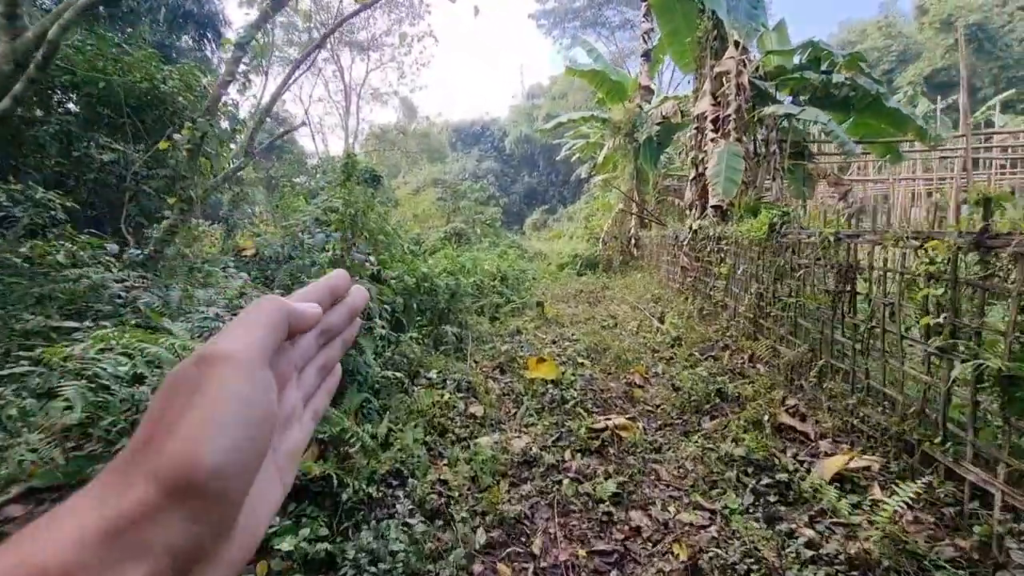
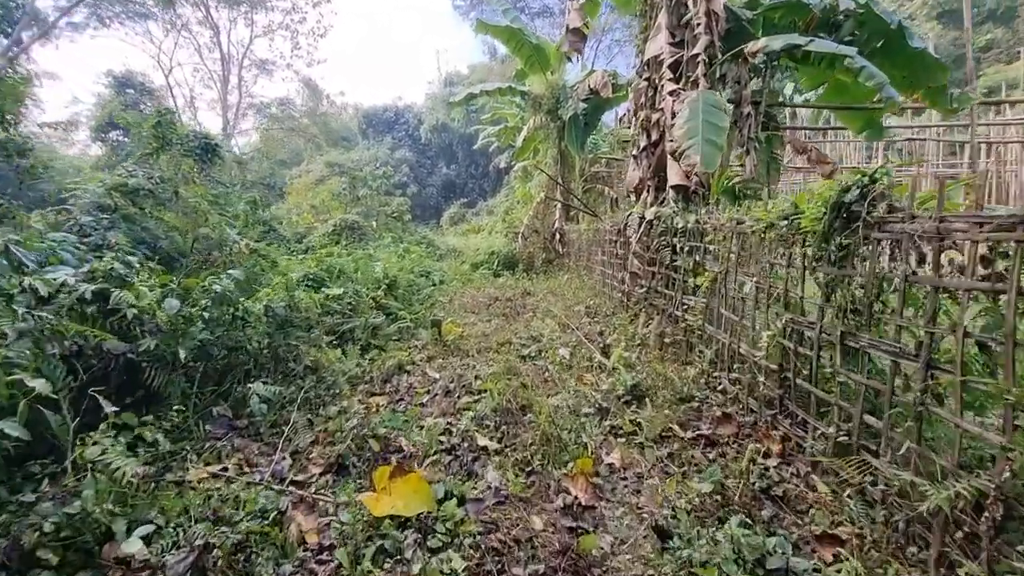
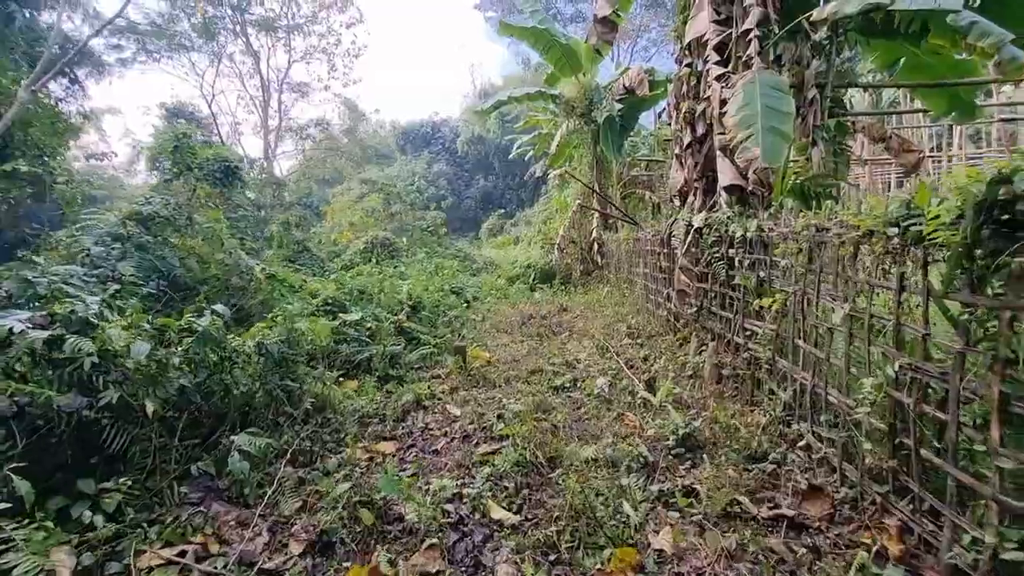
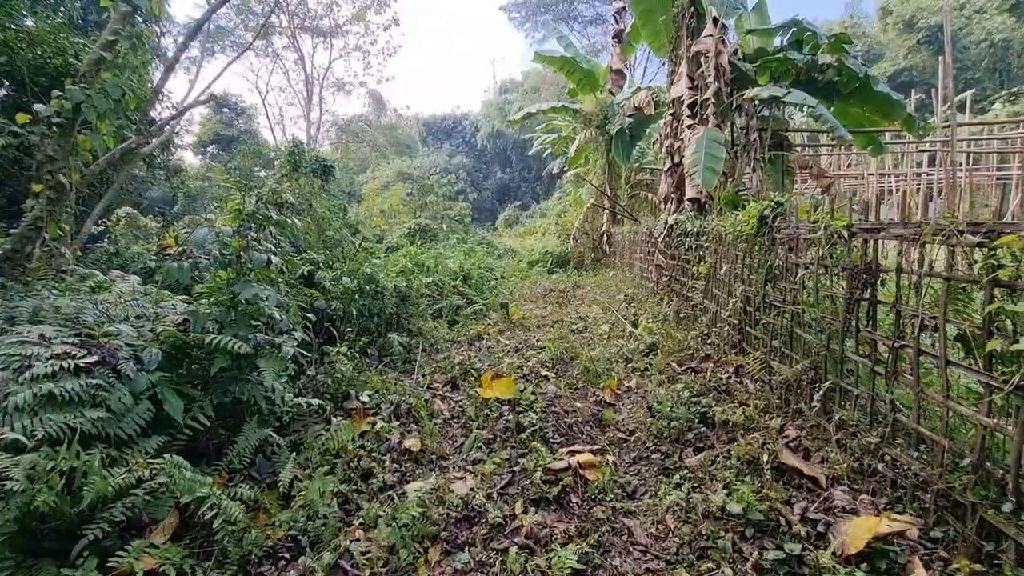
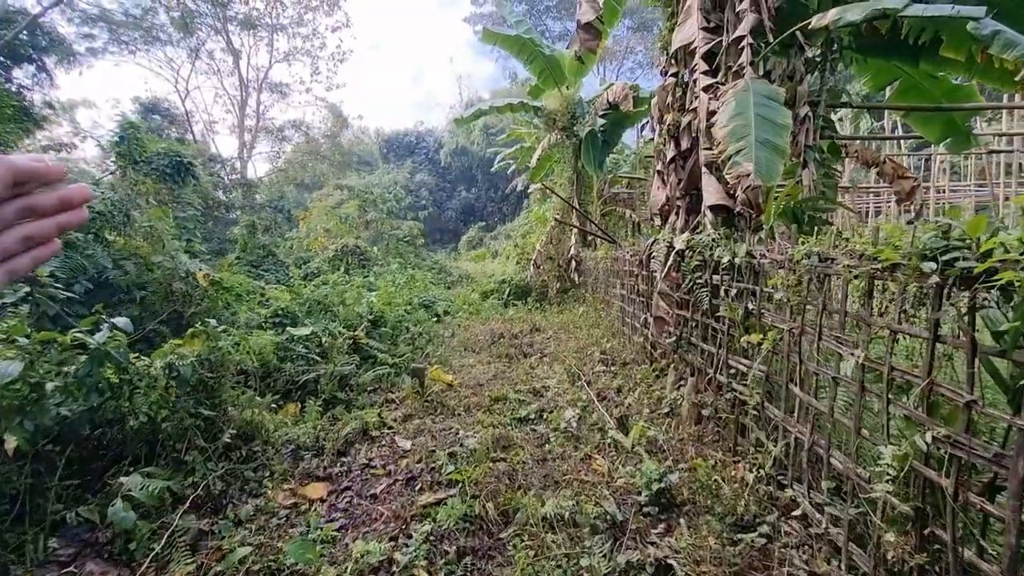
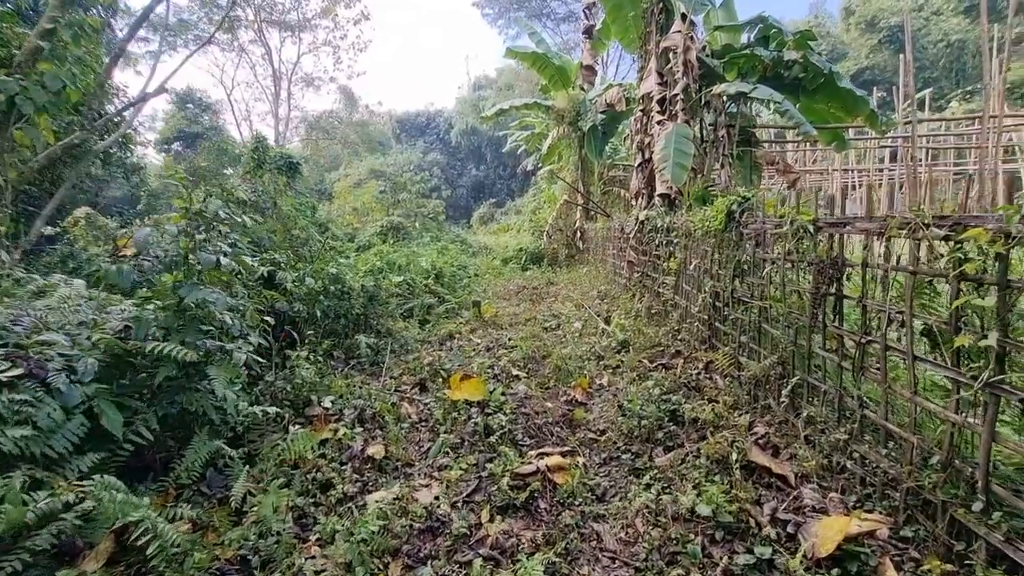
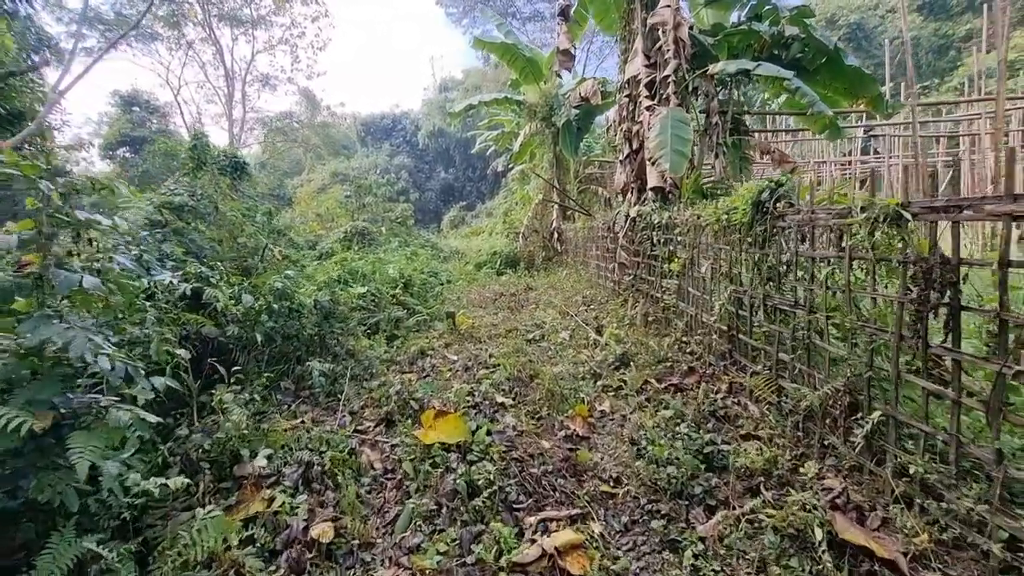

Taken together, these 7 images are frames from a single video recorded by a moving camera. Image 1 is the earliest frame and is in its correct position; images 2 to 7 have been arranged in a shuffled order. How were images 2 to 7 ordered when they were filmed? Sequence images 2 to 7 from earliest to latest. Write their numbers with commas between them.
4, 6, 7, 2, 3, 5
